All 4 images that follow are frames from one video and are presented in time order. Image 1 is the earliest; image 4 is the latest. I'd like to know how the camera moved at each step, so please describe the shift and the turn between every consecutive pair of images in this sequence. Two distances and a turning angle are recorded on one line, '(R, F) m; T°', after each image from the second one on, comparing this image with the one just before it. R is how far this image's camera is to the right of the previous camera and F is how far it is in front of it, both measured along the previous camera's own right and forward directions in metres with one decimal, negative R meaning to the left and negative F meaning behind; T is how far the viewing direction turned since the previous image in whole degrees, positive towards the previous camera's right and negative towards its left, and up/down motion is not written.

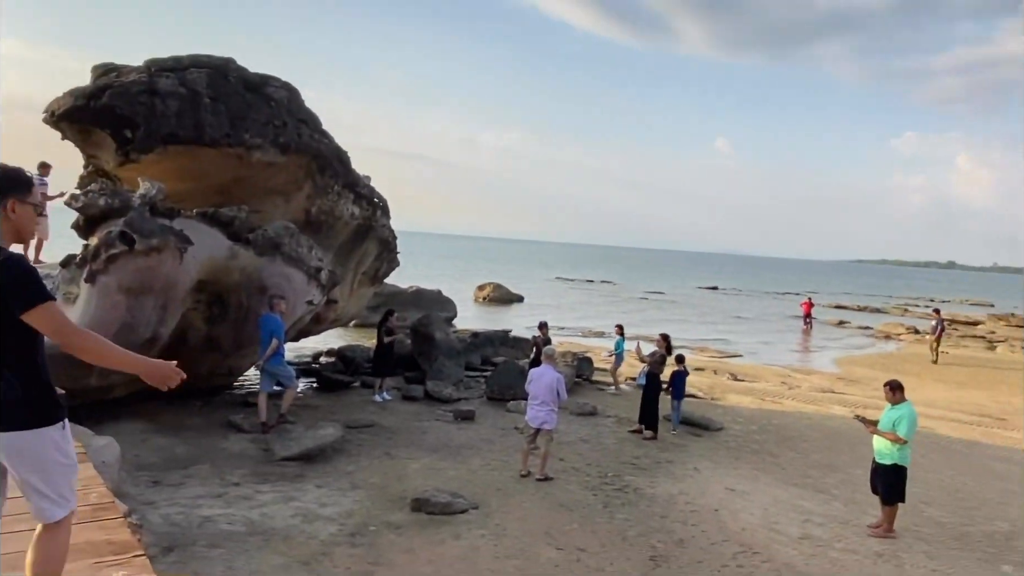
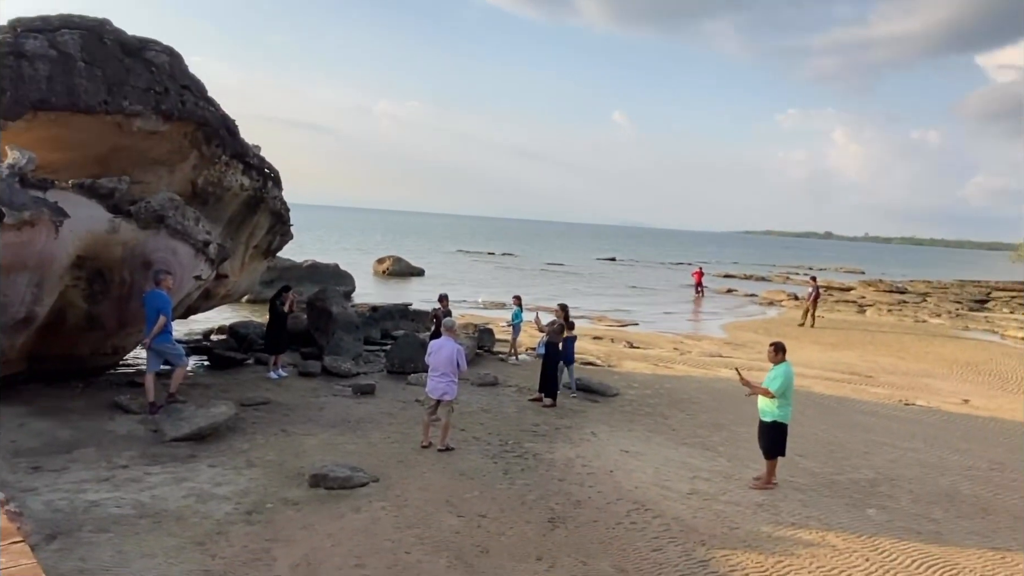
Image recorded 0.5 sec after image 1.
(0.0, -0.1) m; +7°
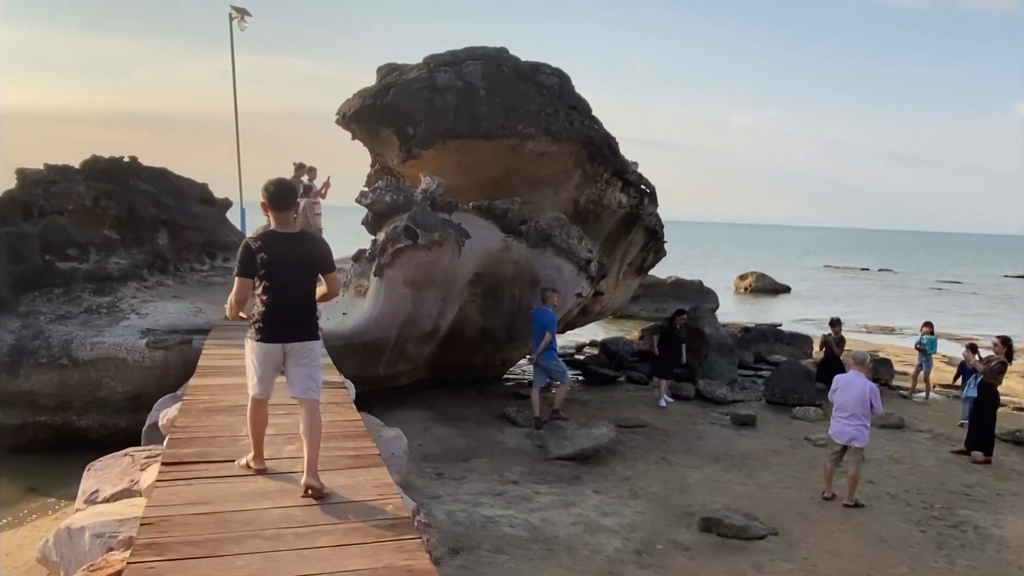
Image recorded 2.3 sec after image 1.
(-0.6, +0.6) m; -26°
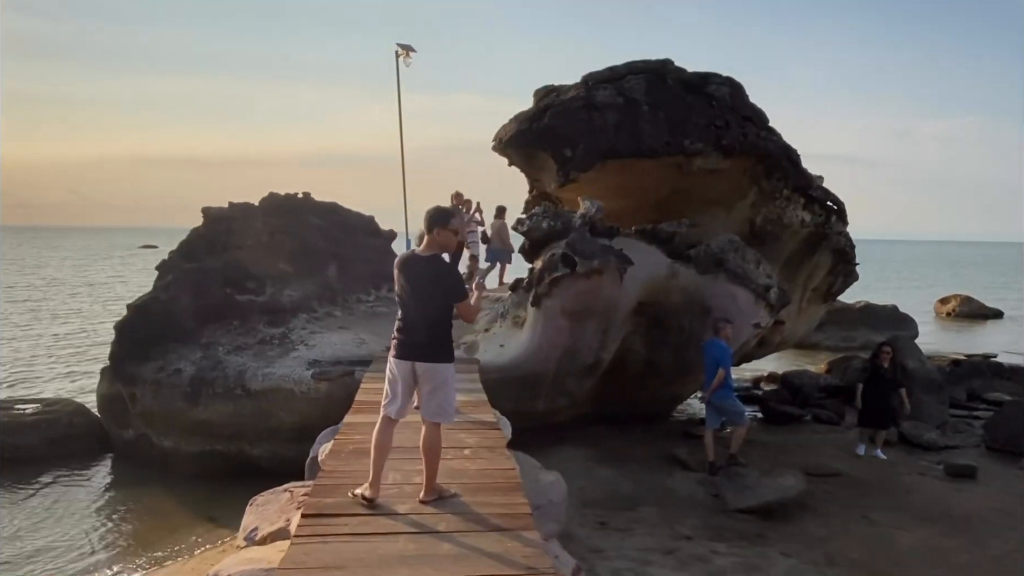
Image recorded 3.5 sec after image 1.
(0.0, +0.6) m; -12°
